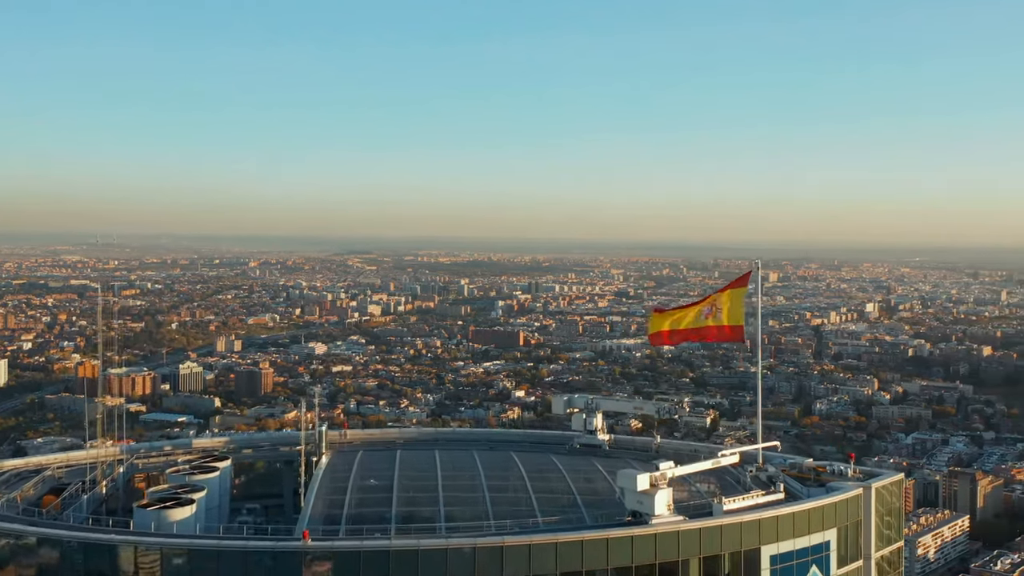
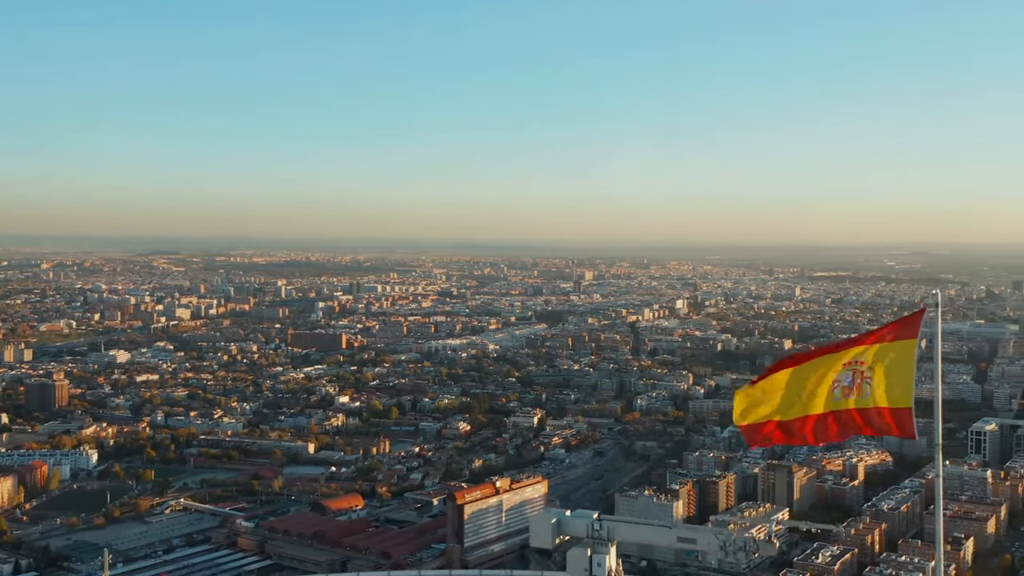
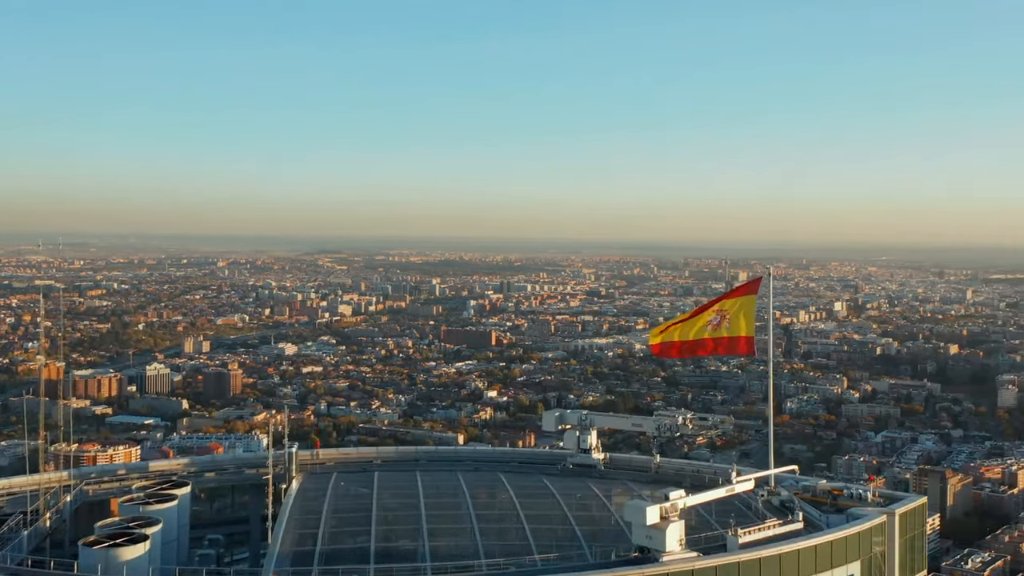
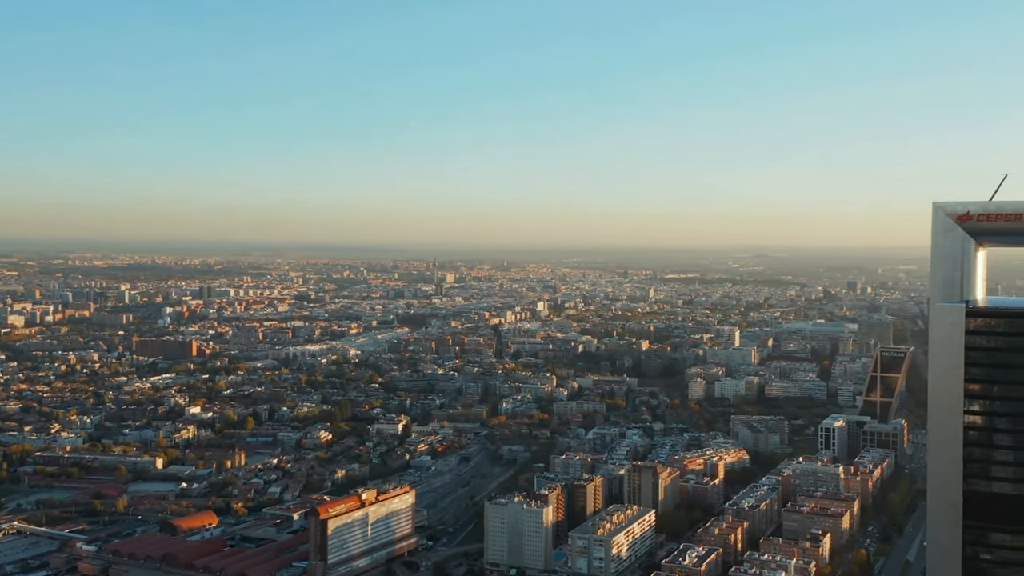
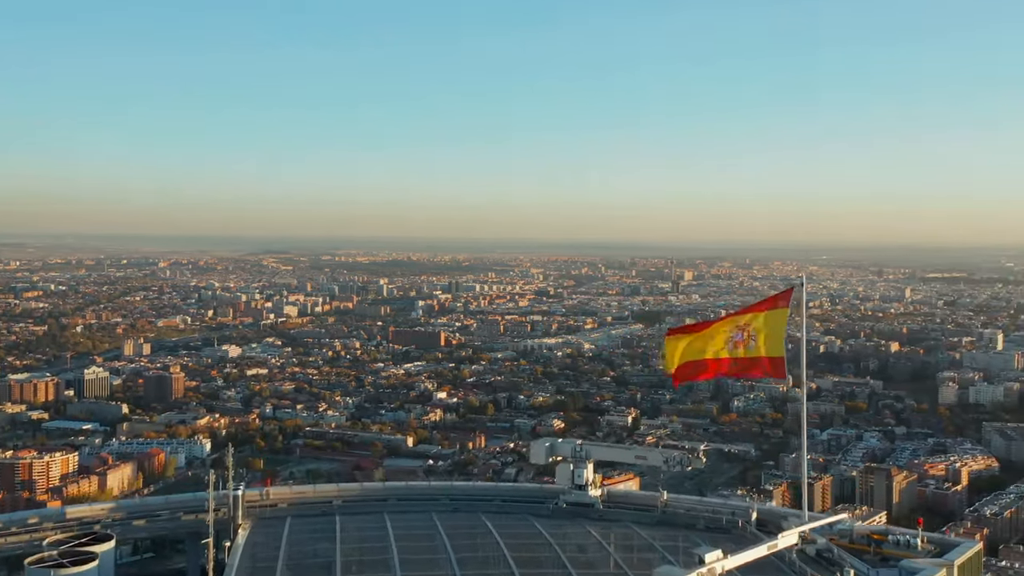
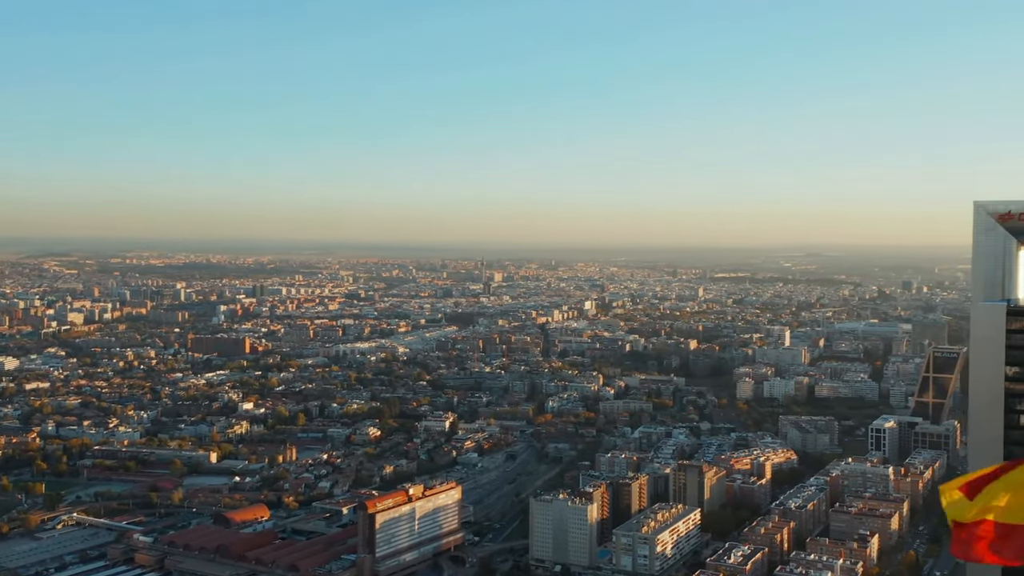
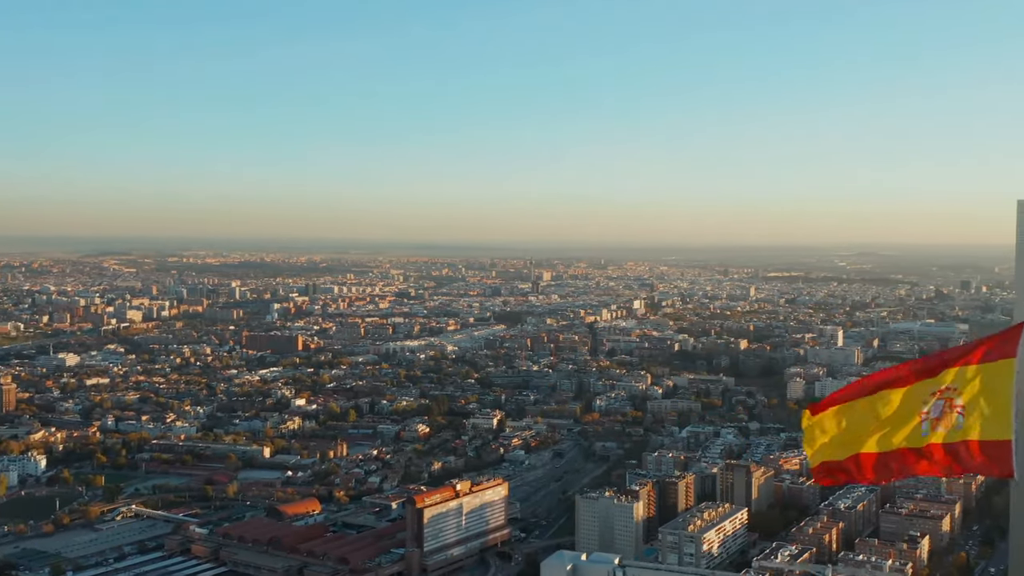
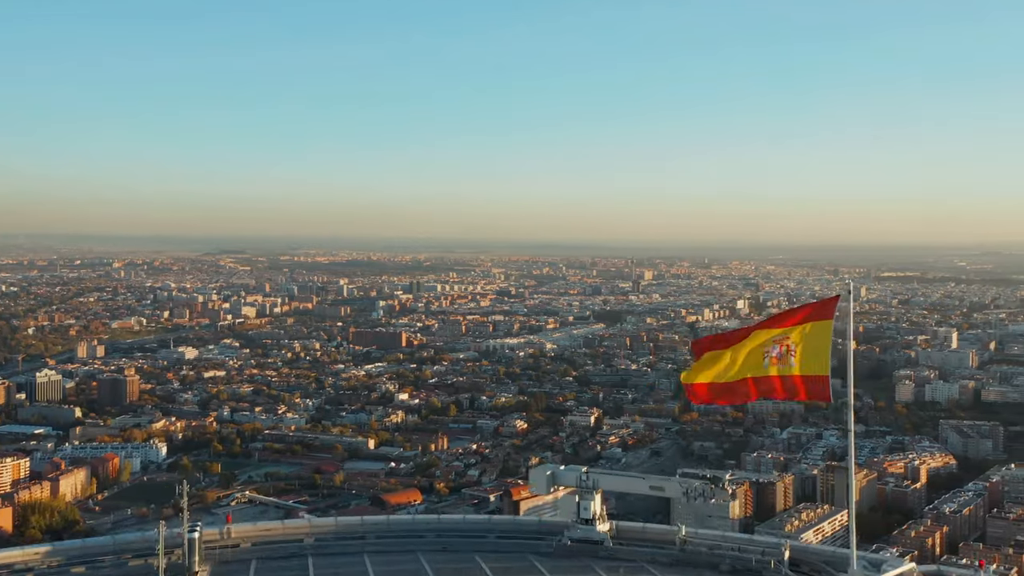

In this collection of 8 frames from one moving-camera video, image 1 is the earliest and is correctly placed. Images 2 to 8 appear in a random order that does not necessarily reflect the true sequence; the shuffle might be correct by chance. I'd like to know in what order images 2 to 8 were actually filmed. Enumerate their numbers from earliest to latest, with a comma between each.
3, 5, 8, 2, 7, 6, 4
